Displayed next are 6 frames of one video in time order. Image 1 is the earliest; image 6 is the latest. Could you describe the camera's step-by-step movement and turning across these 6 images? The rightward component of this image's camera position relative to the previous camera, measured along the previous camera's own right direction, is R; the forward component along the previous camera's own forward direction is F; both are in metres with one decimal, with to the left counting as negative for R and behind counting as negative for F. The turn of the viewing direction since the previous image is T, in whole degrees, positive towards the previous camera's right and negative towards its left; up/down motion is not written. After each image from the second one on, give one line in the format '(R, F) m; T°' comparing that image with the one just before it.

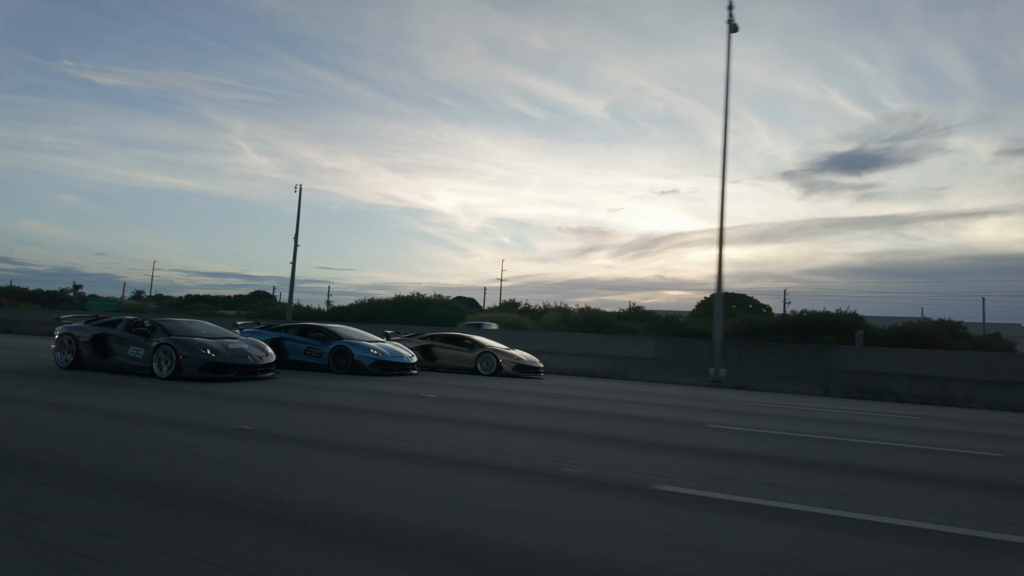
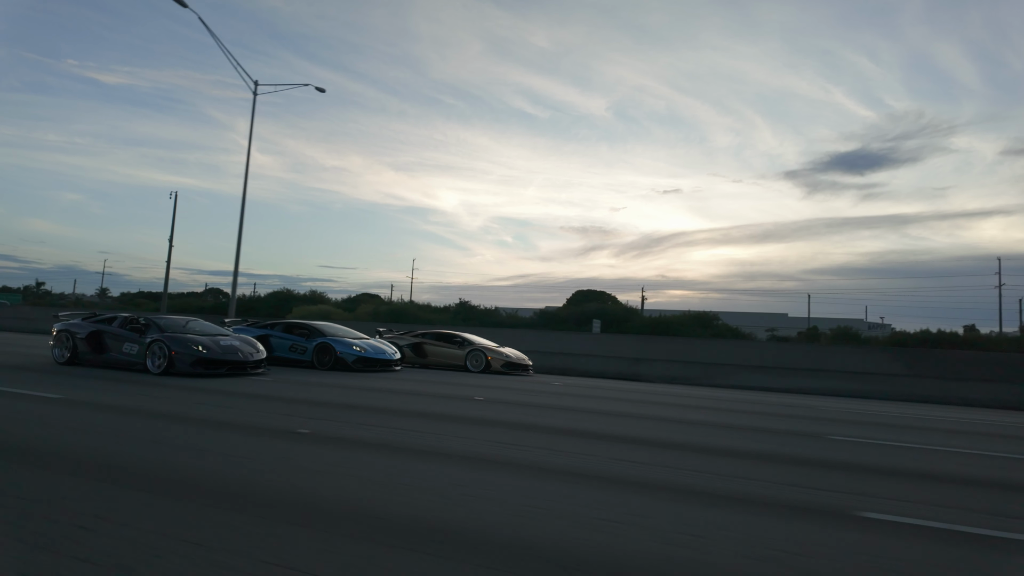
(-1.3, +1.0) m; 0°
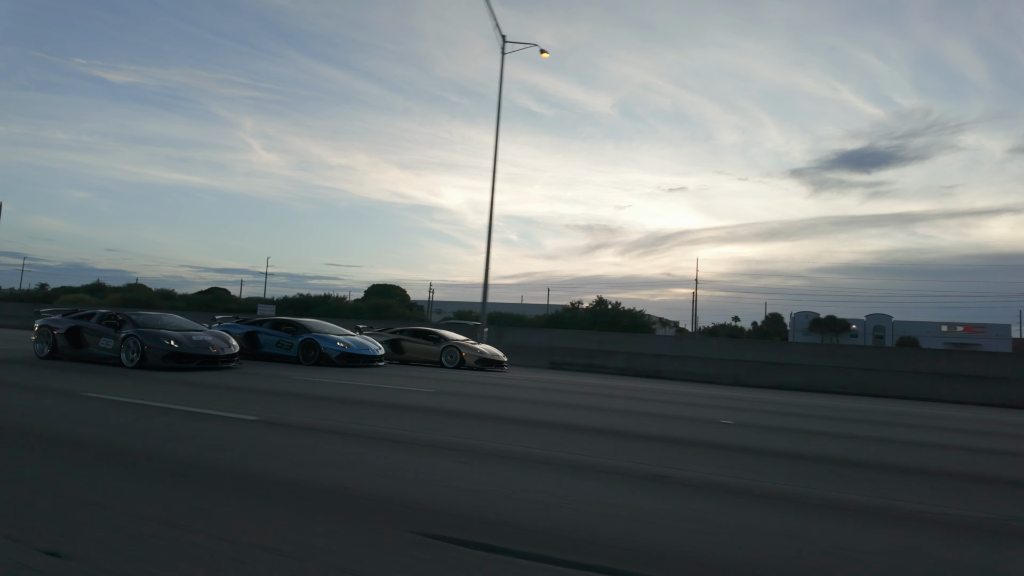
(+1.3, -0.9) m; 0°
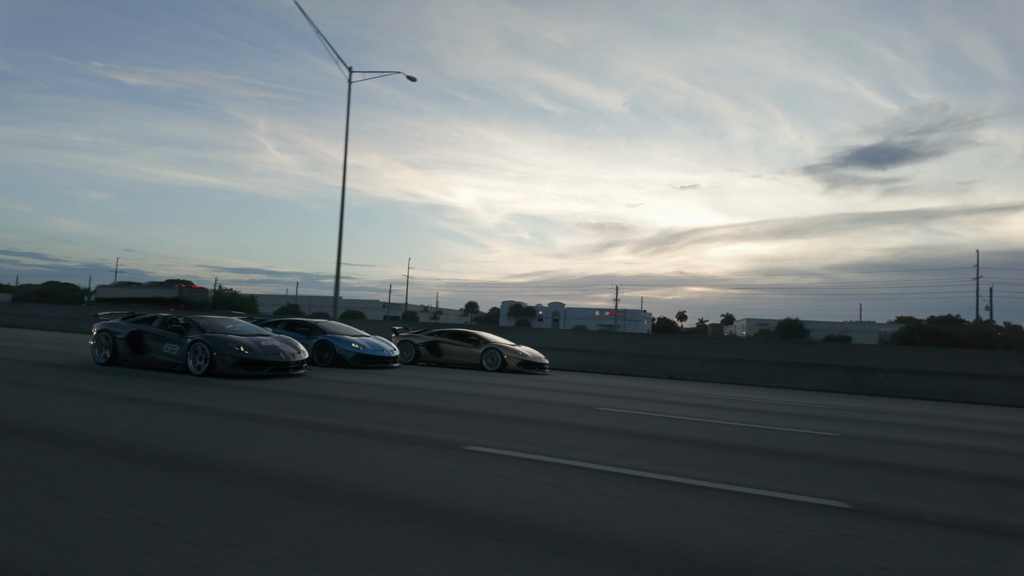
(-0.7, -0.4) m; -1°
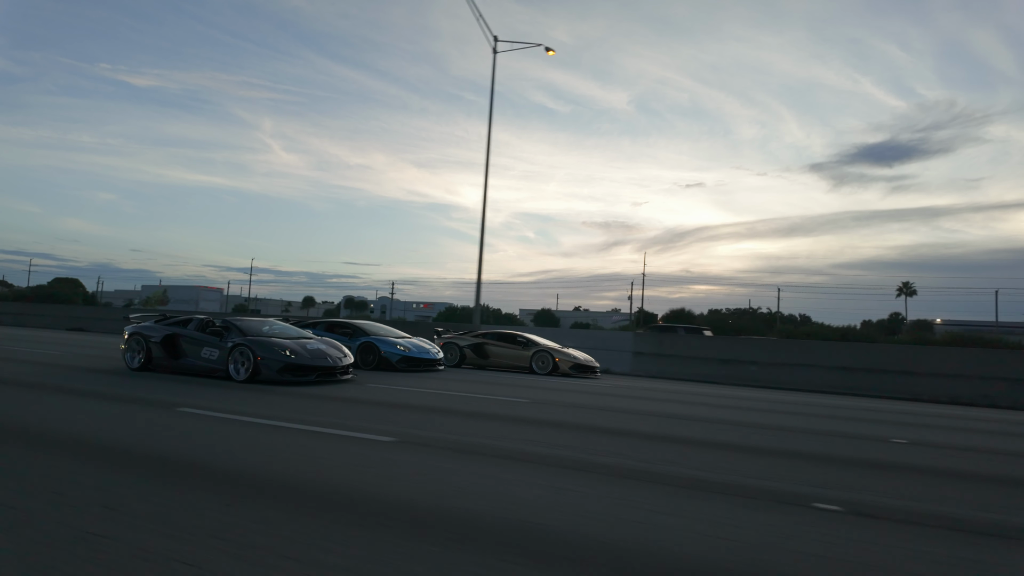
(-1.2, +1.1) m; -1°
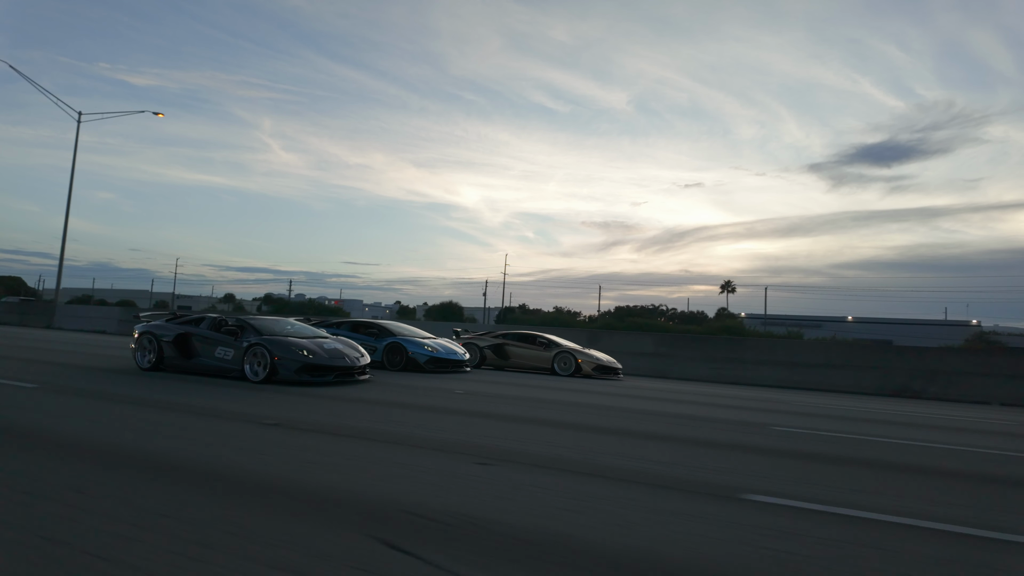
(-0.6, +0.6) m; 0°
